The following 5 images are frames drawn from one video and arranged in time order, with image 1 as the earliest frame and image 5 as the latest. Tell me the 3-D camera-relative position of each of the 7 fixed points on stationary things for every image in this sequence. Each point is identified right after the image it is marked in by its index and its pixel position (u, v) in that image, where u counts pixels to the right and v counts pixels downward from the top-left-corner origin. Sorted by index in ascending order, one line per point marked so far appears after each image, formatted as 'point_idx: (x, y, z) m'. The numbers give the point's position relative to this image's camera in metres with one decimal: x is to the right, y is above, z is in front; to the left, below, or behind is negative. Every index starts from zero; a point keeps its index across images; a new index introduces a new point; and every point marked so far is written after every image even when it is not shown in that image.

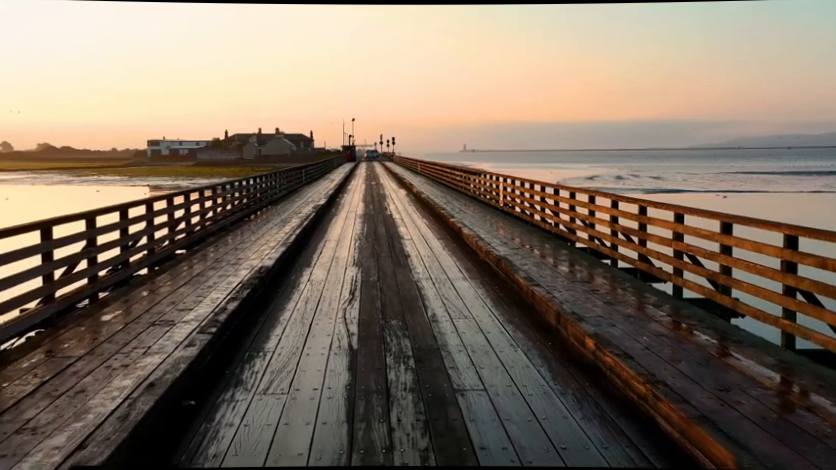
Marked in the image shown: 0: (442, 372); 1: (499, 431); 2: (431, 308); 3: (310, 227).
0: (+0.2, -1.0, +4.1) m
1: (+0.5, -1.1, +3.2) m
2: (+0.1, -0.7, +5.8) m
3: (-2.4, +0.2, +12.7) m
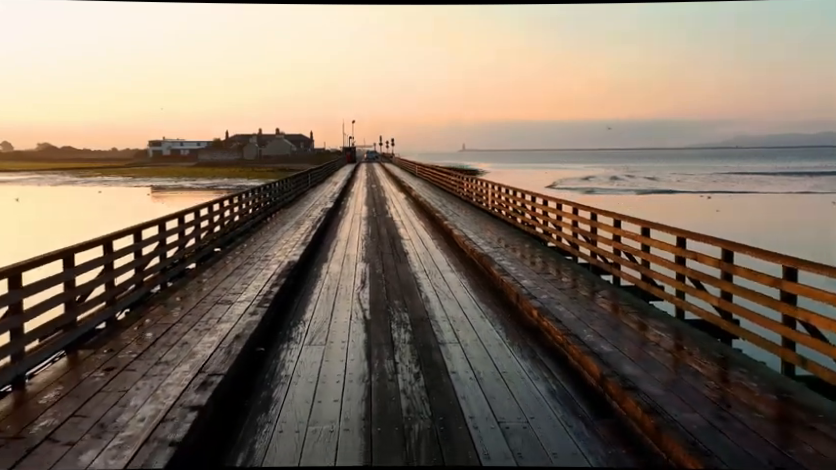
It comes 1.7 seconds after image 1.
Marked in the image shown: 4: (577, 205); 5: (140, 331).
0: (+0.1, -1.0, +5.8) m
1: (+0.4, -1.1, +4.9) m
2: (+0.1, -0.8, +7.5) m
3: (-2.5, +0.2, +14.4) m
4: (+3.0, +0.6, +10.5) m
5: (-2.9, -1.0, +5.9) m
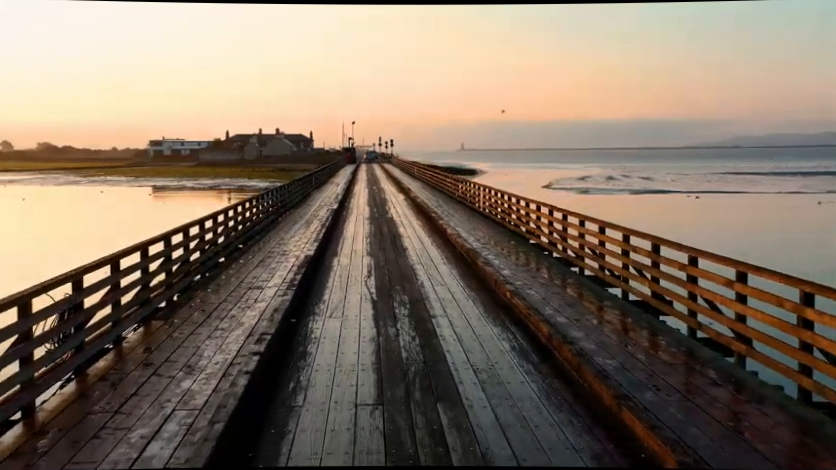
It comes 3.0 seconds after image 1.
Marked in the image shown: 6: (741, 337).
0: (+0.1, -1.0, +7.3) m
1: (+0.4, -1.1, +6.4) m
2: (0.0, -0.7, +9.0) m
3: (-2.5, +0.2, +15.9) m
4: (+3.0, +0.6, +12.0) m
5: (-3.0, -1.0, +7.4) m
6: (+3.2, -1.0, +5.5) m
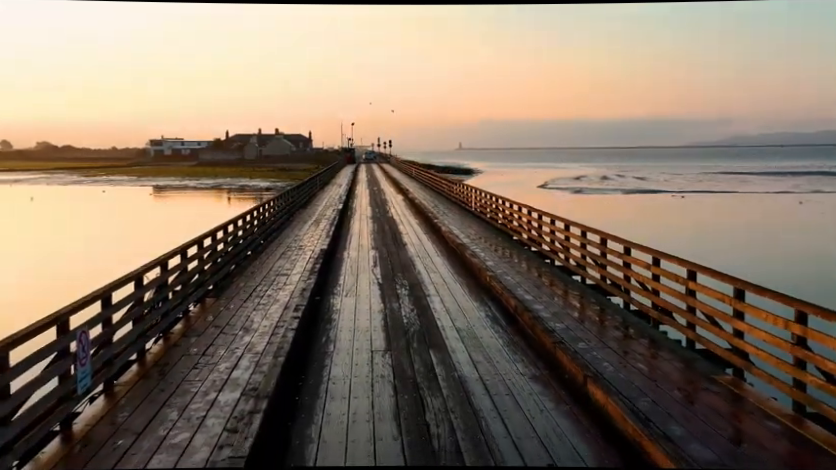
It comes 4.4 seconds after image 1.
0: (0.0, -0.9, +9.1) m
1: (+0.3, -1.0, +8.2) m
2: (0.0, -0.7, +10.8) m
3: (-2.6, +0.3, +17.7) m
4: (+2.9, +0.7, +13.8) m
5: (-3.0, -0.9, +9.2) m
6: (+3.1, -0.9, +7.3) m
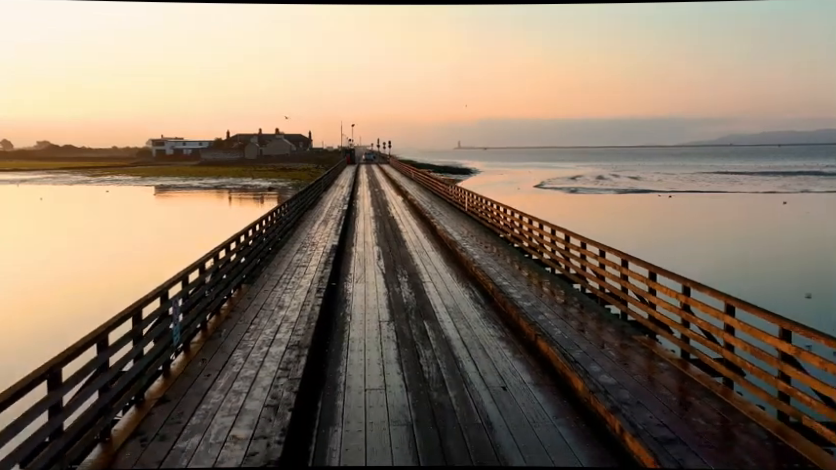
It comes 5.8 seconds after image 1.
0: (0.0, -0.9, +11.0) m
1: (+0.3, -1.0, +10.1) m
2: (-0.1, -0.6, +12.7) m
3: (-2.7, +0.4, +19.5) m
4: (+2.8, +0.7, +15.7) m
5: (-3.1, -0.9, +11.1) m
6: (+3.1, -0.9, +9.2) m
